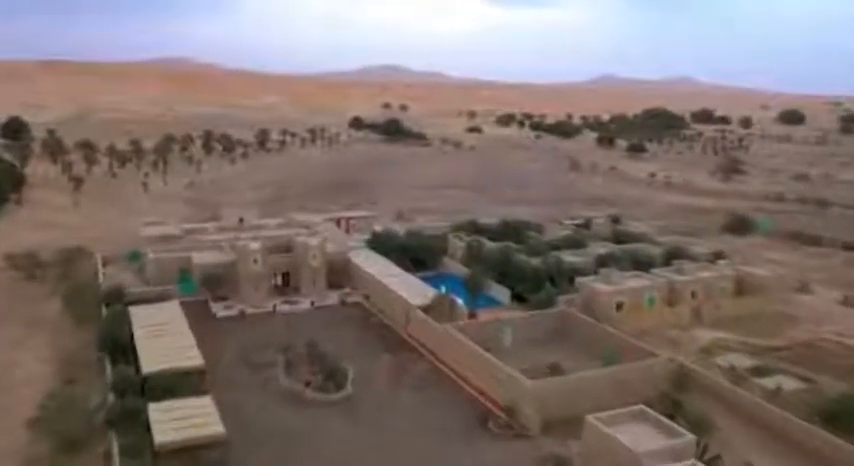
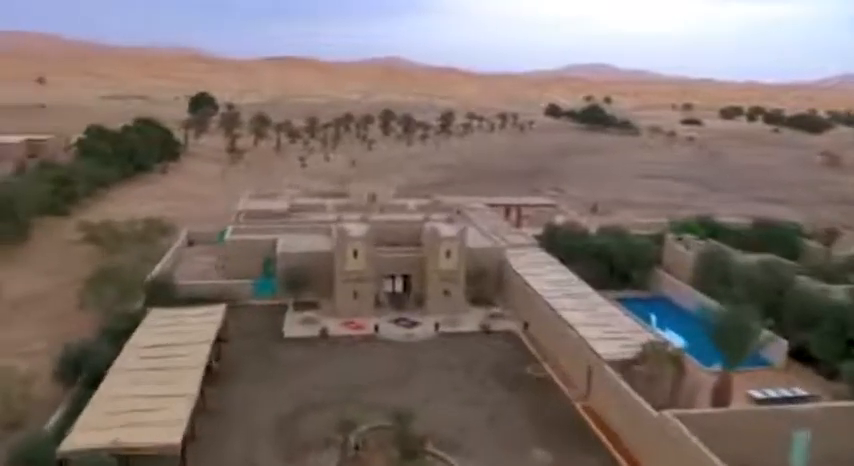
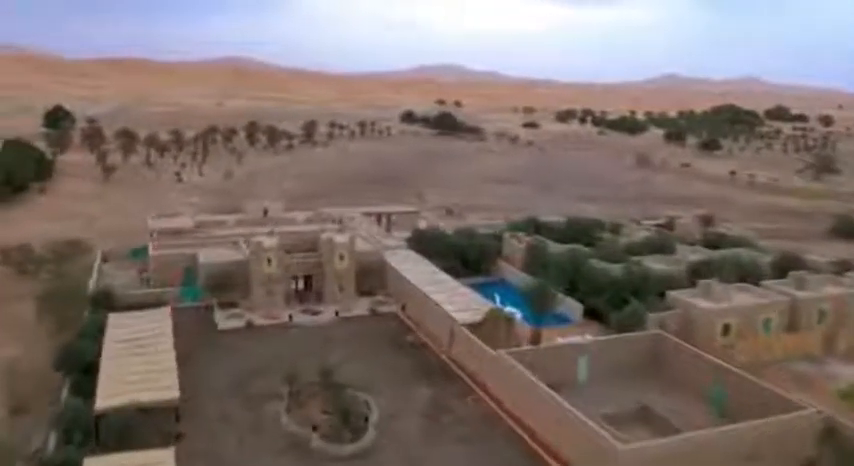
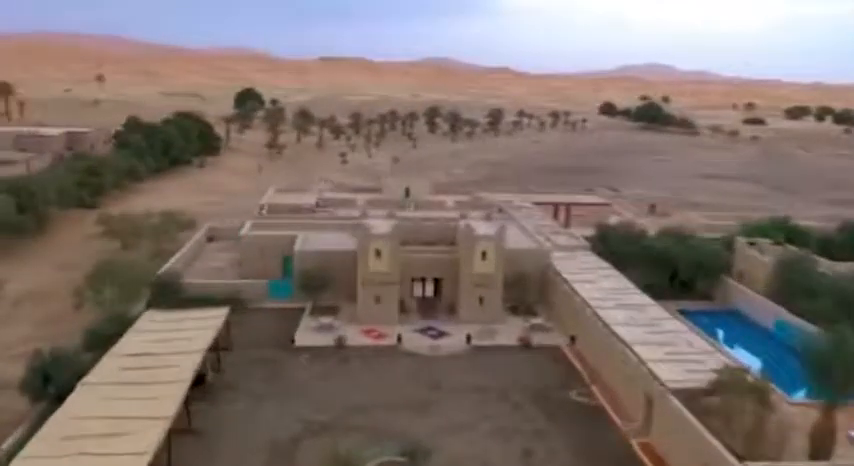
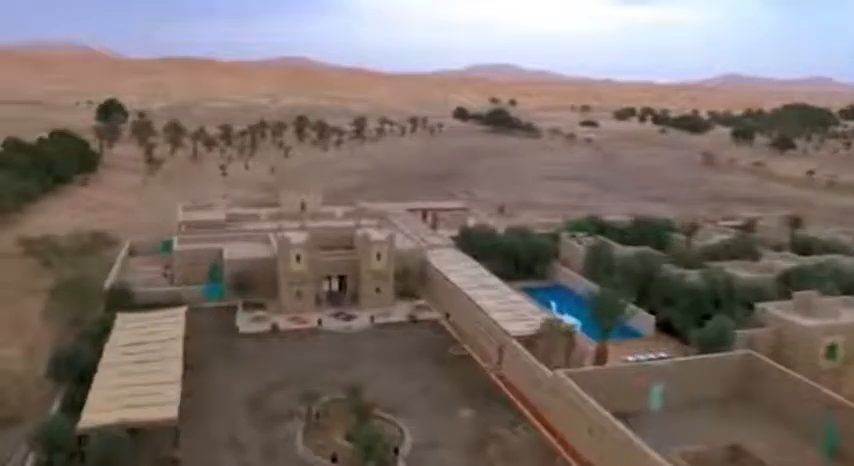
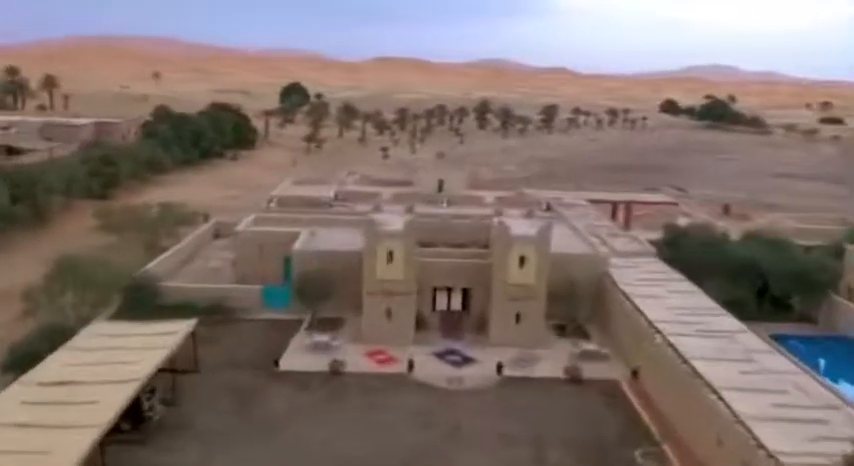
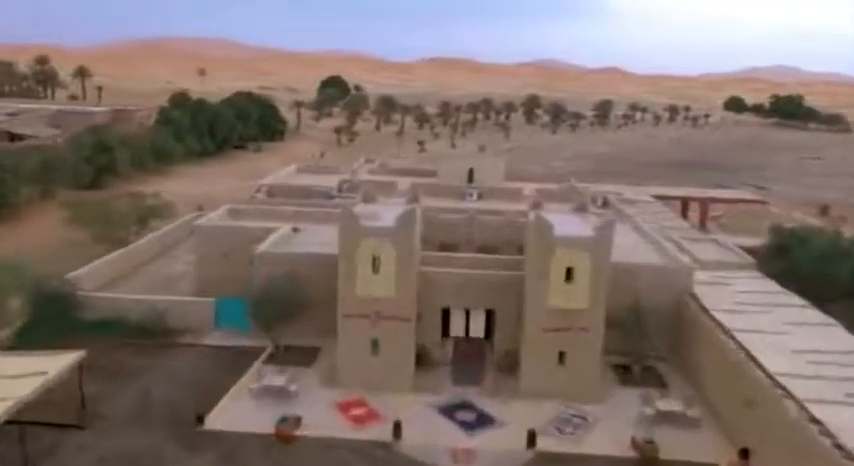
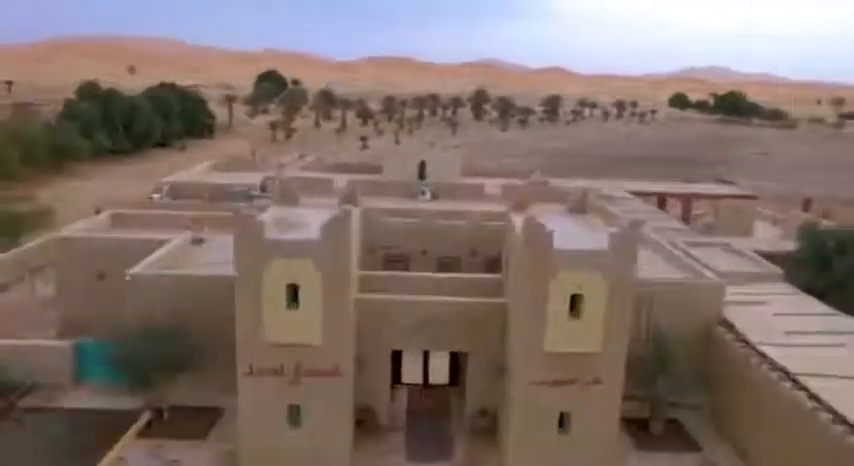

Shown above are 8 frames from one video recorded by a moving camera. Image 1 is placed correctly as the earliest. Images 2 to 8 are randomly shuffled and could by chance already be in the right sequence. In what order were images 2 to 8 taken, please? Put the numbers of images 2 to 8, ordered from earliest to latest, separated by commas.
3, 5, 2, 4, 6, 7, 8
